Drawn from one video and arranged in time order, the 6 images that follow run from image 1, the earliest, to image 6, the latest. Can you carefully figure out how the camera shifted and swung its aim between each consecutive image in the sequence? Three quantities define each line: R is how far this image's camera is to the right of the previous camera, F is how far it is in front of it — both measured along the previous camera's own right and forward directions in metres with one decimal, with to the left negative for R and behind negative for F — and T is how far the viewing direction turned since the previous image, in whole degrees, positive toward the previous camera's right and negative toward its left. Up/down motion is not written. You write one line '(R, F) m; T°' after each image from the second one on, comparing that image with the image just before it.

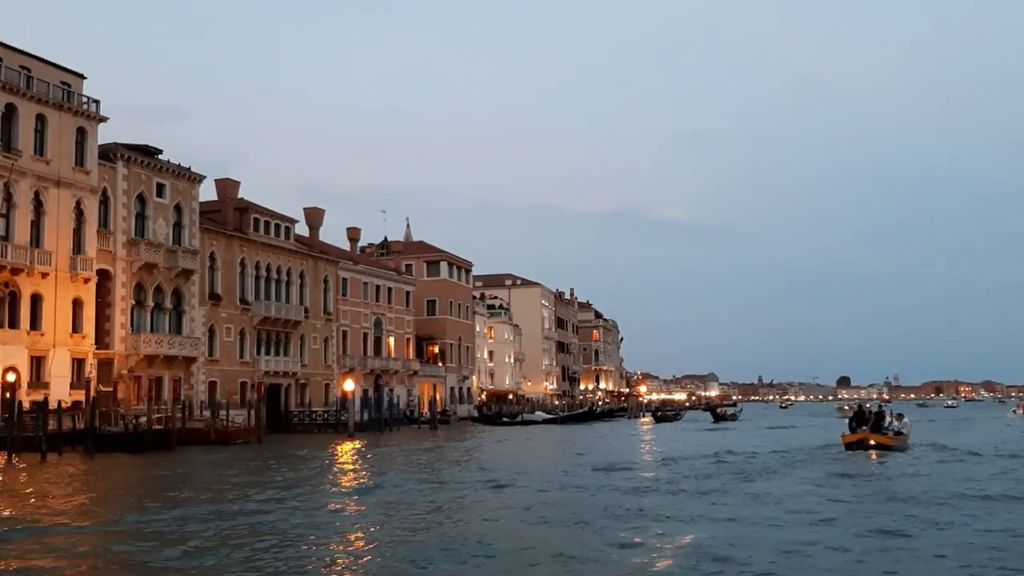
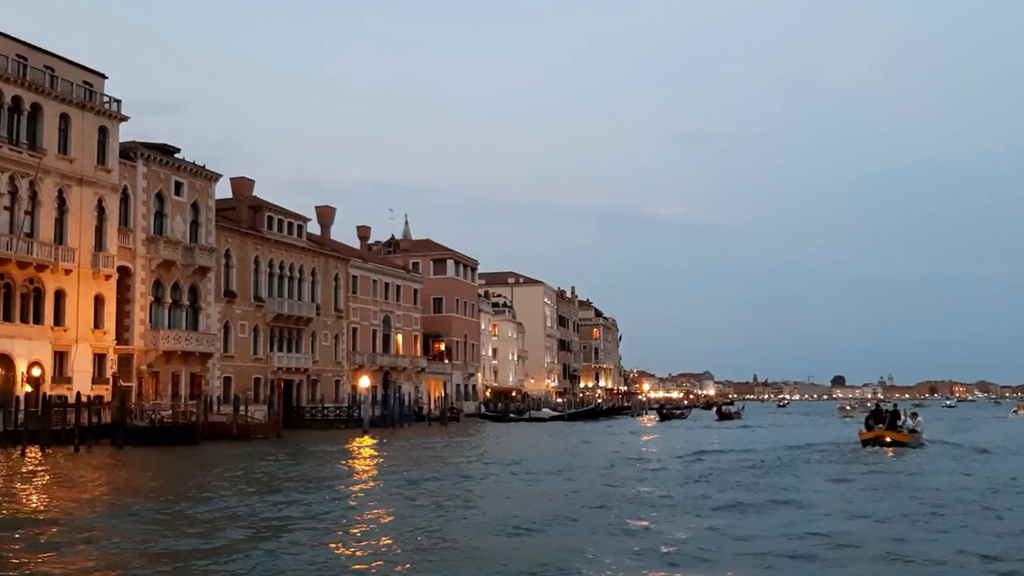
(-0.7, -0.8) m; 0°
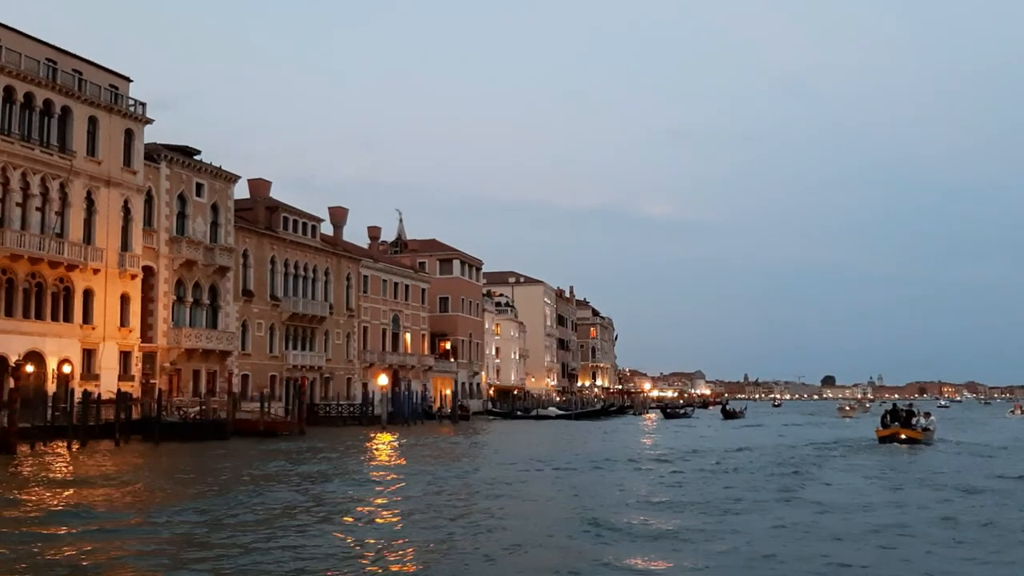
(-1.0, -1.1) m; +1°
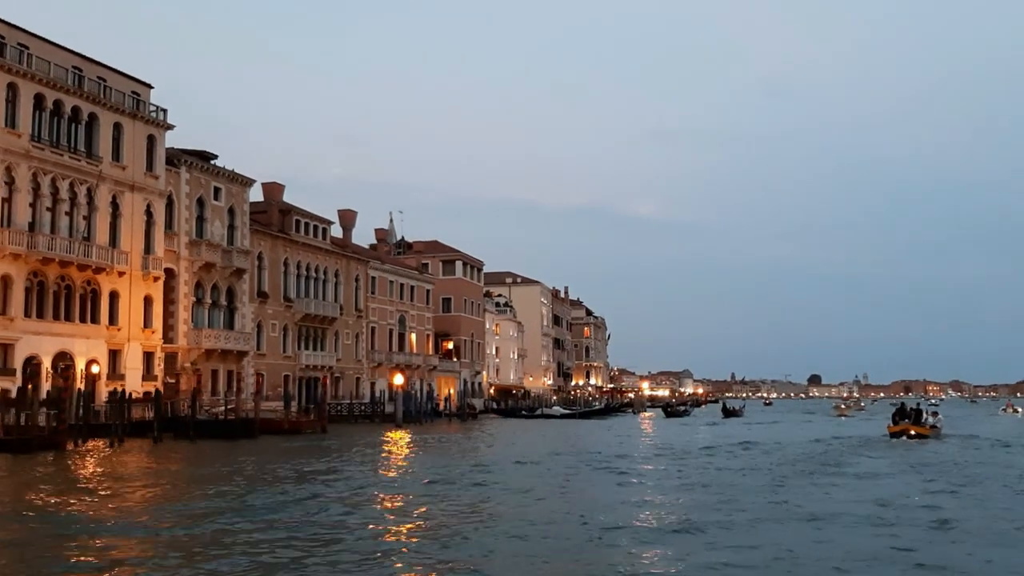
(-1.1, -1.2) m; +1°
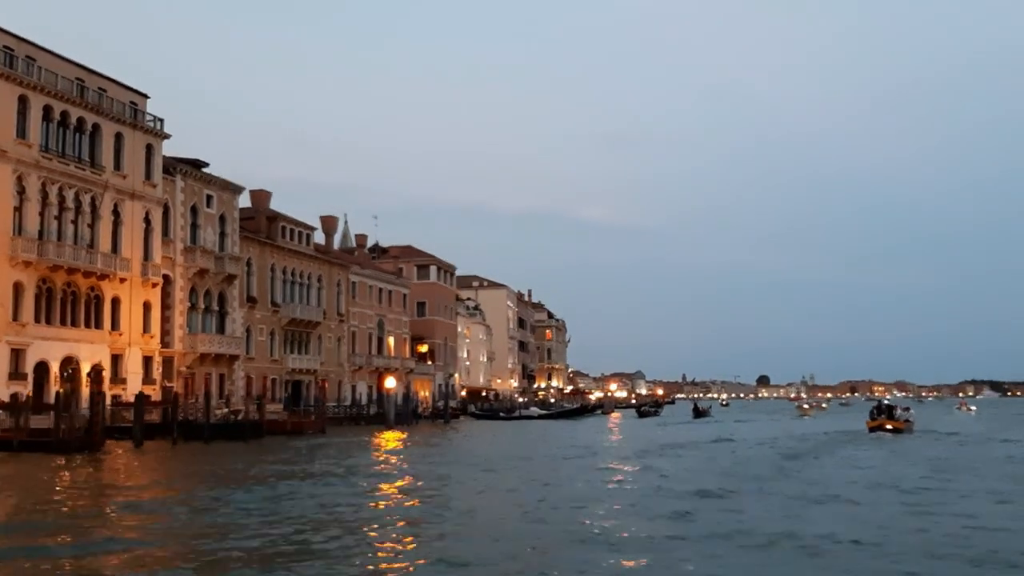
(-1.6, -1.7) m; +3°
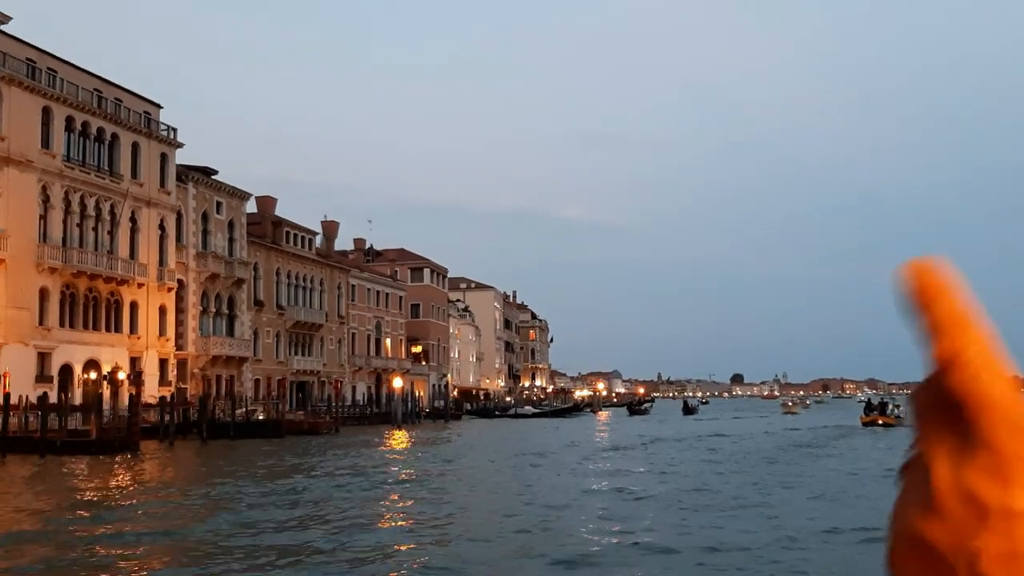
(-1.3, -1.5) m; +1°
